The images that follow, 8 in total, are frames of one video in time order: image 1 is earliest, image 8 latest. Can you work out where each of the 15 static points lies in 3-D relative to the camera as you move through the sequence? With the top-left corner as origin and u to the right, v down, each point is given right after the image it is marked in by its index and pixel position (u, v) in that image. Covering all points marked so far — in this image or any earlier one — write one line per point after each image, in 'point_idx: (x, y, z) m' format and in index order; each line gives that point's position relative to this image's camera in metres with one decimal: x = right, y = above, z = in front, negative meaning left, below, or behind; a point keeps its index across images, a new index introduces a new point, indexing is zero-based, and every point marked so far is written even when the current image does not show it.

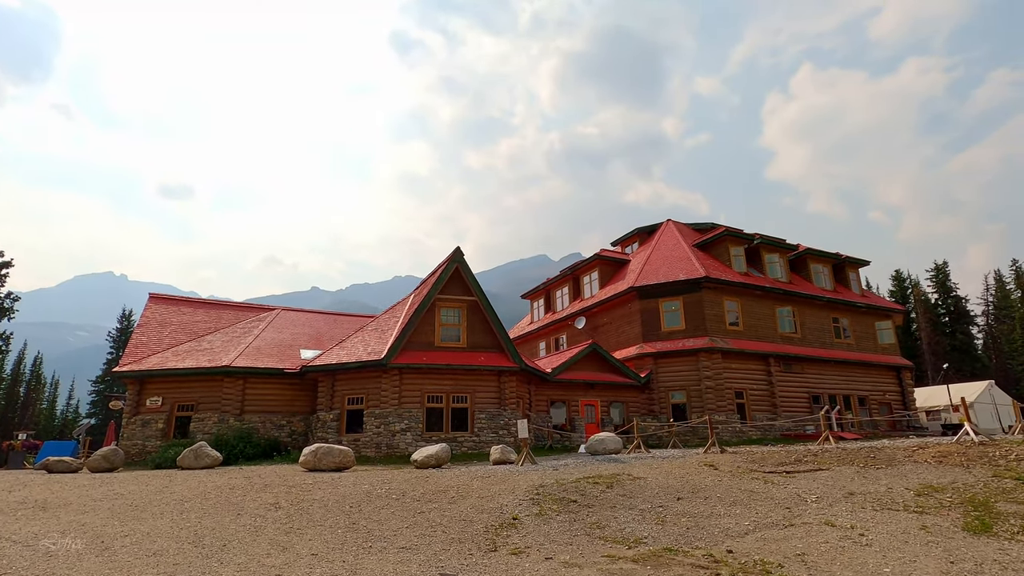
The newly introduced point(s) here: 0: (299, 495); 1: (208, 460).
0: (-4.5, -4.3, +11.6) m
1: (-9.2, -5.2, +16.7) m
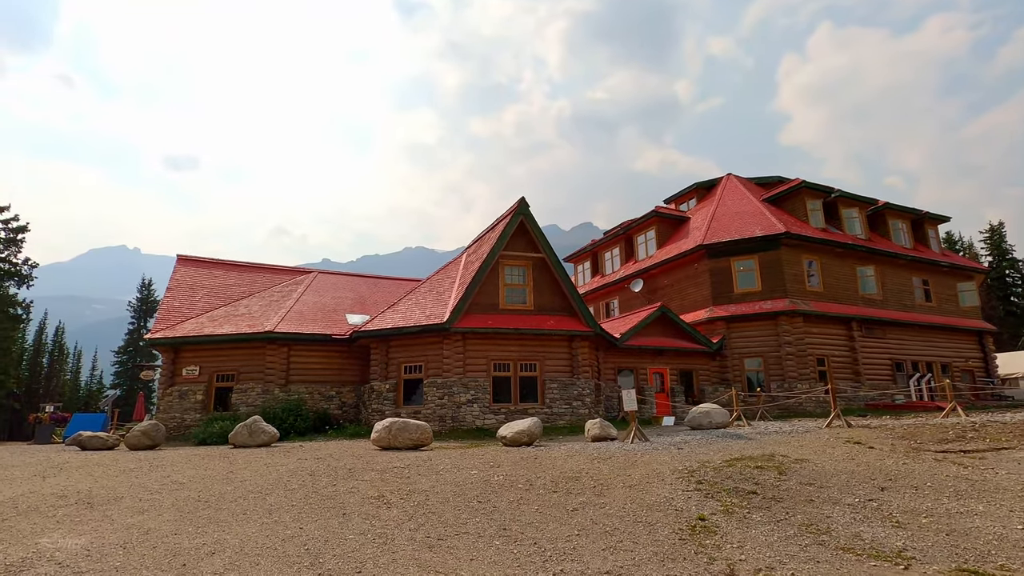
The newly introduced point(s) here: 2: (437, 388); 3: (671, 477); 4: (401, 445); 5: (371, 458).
0: (-1.8, -3.3, +9.2) m
1: (-6.4, -3.9, +14.4) m
2: (-2.6, -3.6, +19.9) m
3: (+2.8, -3.4, +9.9) m
4: (-2.8, -3.9, +13.9) m
5: (-3.1, -3.7, +12.1) m
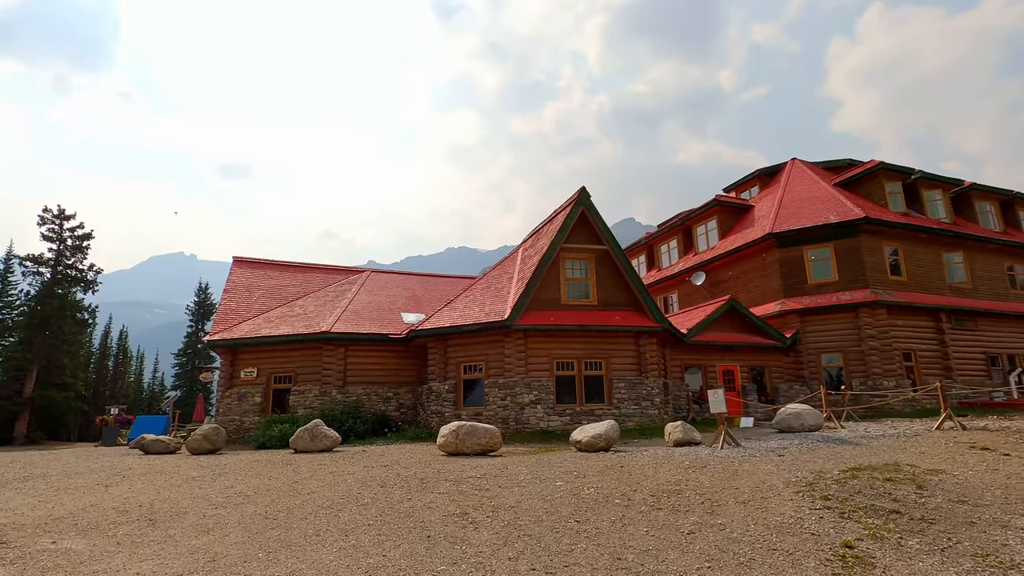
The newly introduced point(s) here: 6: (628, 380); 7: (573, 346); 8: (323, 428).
0: (-0.4, -3.1, +8.2) m
1: (-4.6, -3.8, +13.8) m
2: (-0.4, -3.4, +19.0) m
3: (+4.3, -3.1, +8.6) m
4: (-1.0, -3.8, +13.0) m
5: (-1.5, -3.6, +11.2) m
6: (+4.1, -3.3, +19.7) m
7: (+2.2, -2.1, +19.7) m
8: (-4.8, -3.6, +14.0) m
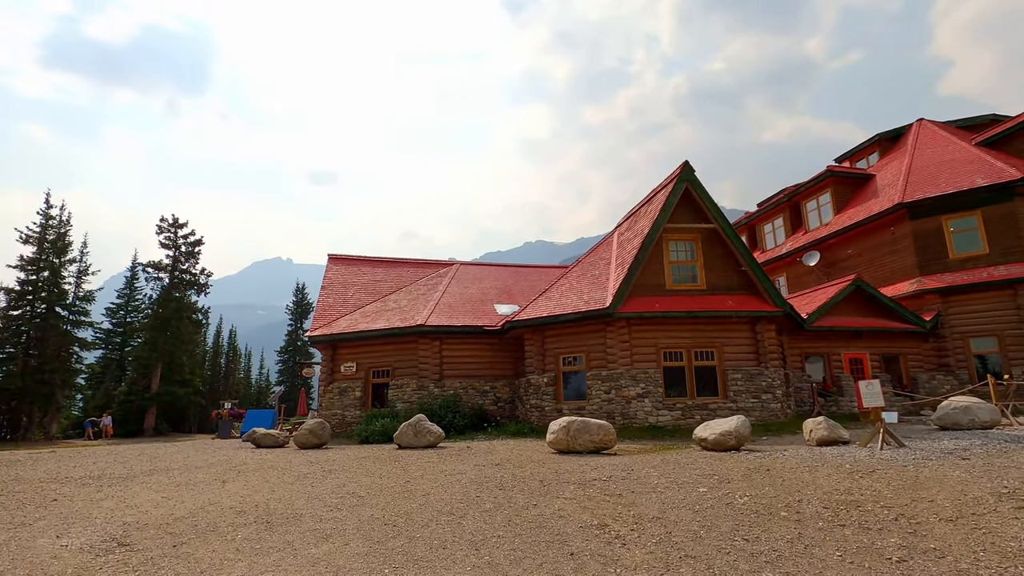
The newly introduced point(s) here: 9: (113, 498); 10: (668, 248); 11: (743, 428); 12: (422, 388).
0: (+1.4, -2.8, +7.2) m
1: (-2.0, -3.6, +13.3) m
2: (+2.9, -3.0, +17.8) m
3: (+6.1, -2.7, +6.9) m
4: (+1.5, -3.5, +12.0) m
5: (+0.8, -3.3, +10.3) m
6: (+7.5, -2.7, +17.9) m
7: (+5.5, -1.5, +18.1) m
8: (-2.1, -3.3, +13.5) m
9: (-5.9, -3.1, +8.2) m
10: (+5.4, +1.4, +19.4) m
11: (+4.9, -3.0, +11.8) m
12: (-3.2, -3.6, +19.8) m
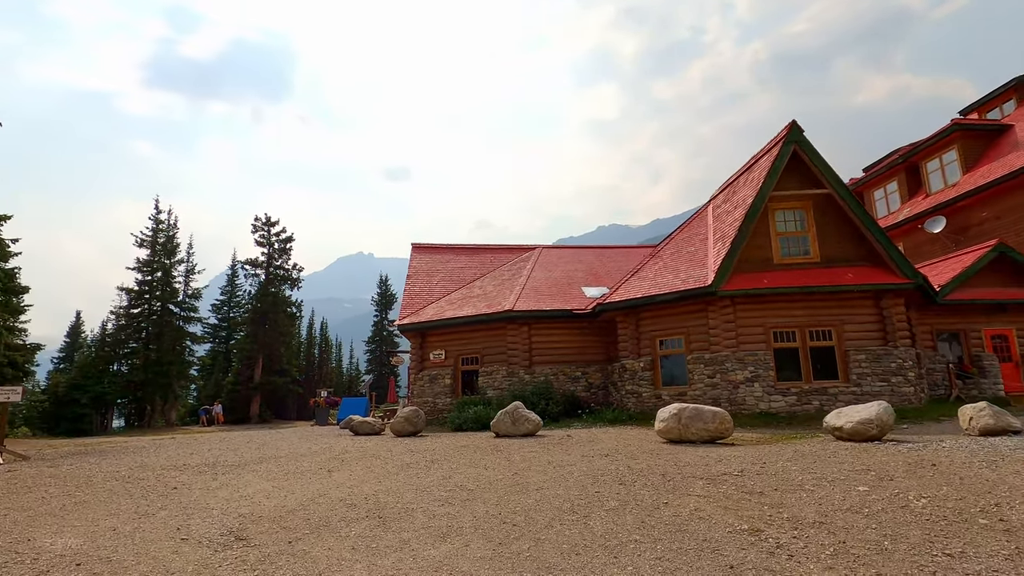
0: (+2.8, -2.5, +6.2) m
1: (+0.4, -3.2, +12.8) m
2: (+5.8, -2.3, +16.6) m
3: (+7.5, -2.2, +5.3) m
4: (+3.6, -3.0, +11.0) m
5: (+2.7, -2.8, +9.4) m
6: (+10.3, -1.8, +16.0) m
7: (+8.4, -0.7, +16.5) m
8: (+0.3, -2.9, +13.0) m
9: (-4.2, -3.0, +8.2) m
10: (+8.3, +2.2, +17.7) m
11: (+6.9, -2.4, +10.3) m
12: (0.0, -3.0, +19.3) m
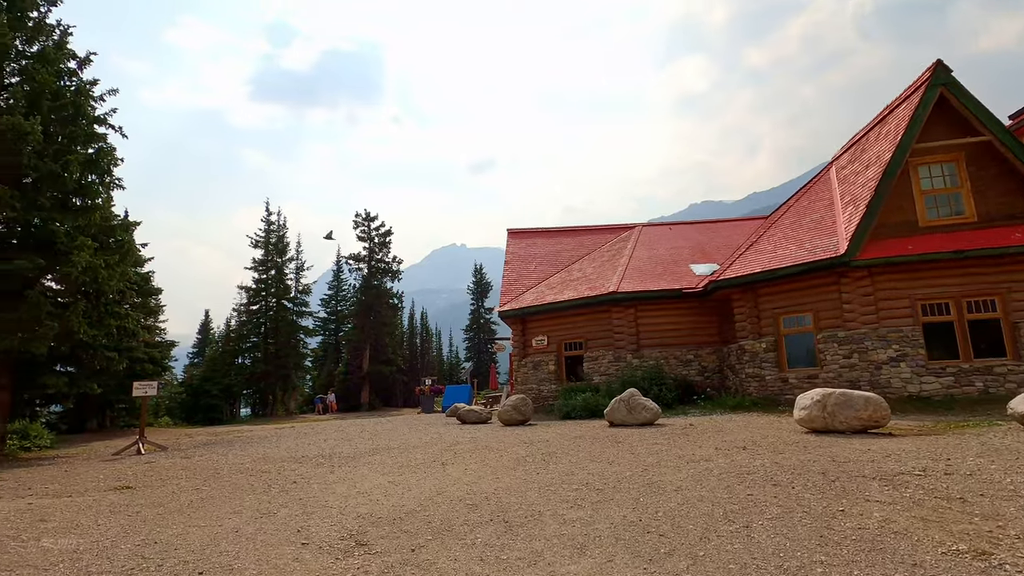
0: (+4.2, -2.1, +5.0) m
1: (+2.8, -2.7, +11.8) m
2: (+8.7, -1.5, +14.7) m
3: (+8.6, -1.6, +3.3) m
4: (+5.7, -2.4, +9.5) m
5: (+4.6, -2.4, +8.1) m
6: (+13.1, -0.8, +13.4) m
7: (+11.2, +0.2, +14.2) m
8: (+2.8, -2.4, +12.1) m
9: (-2.4, -2.8, +8.1) m
10: (+11.2, +3.2, +15.3) m
11: (+8.9, -1.7, +8.3) m
12: (+3.5, -2.4, +18.4) m
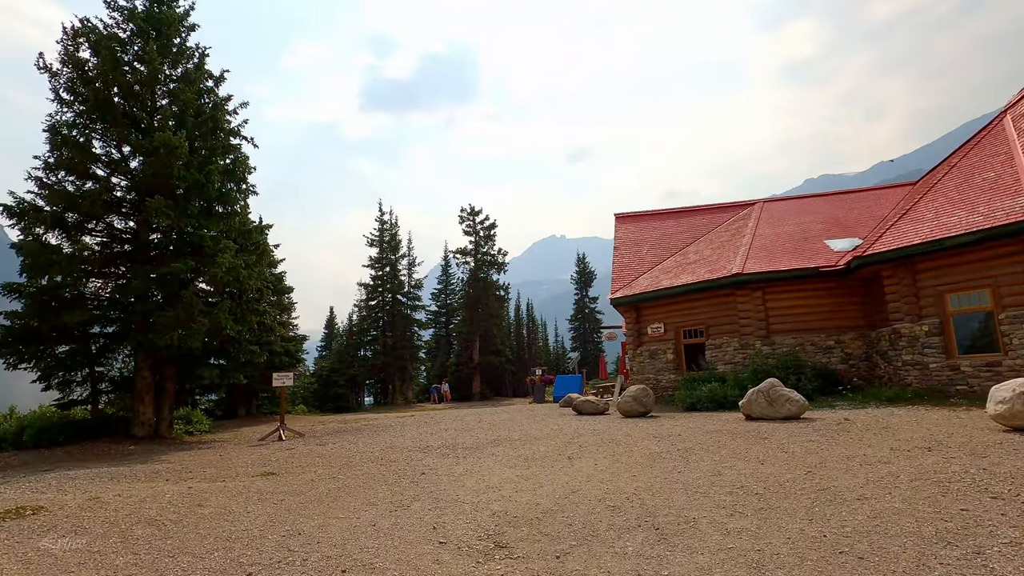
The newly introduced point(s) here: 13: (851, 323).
0: (+5.3, -1.8, +3.6) m
1: (+5.3, -2.3, +10.6) m
2: (+11.6, -0.8, +12.3) m
3: (+9.3, -1.2, +1.1) m
4: (+7.7, -1.9, +7.8) m
5: (+6.3, -2.0, +6.6) m
6: (+15.6, 0.0, +10.2) m
7: (+13.9, +0.9, +11.3) m
8: (+5.3, -2.0, +10.8) m
9: (-0.6, -2.6, +7.8) m
10: (+13.9, +3.9, +12.3) m
11: (+10.5, -1.1, +6.0) m
12: (+7.2, -1.8, +16.9) m
13: (+10.1, -1.0, +16.4) m
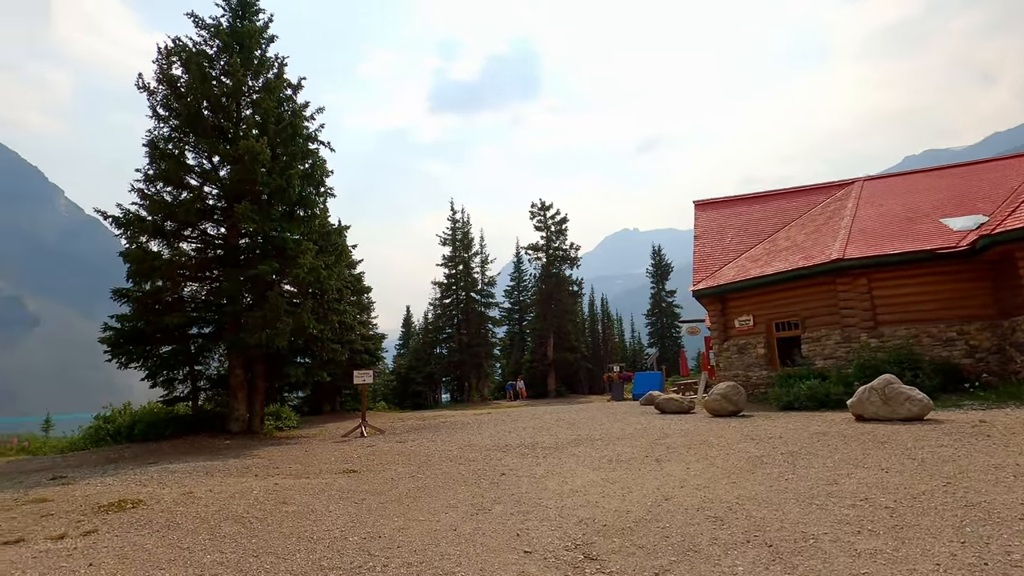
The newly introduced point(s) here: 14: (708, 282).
0: (+5.9, -1.5, +2.5) m
1: (+6.7, -2.0, +9.4) m
2: (+13.1, -0.4, +10.3) m
3: (+9.5, -0.9, -0.5) m
4: (+8.8, -1.6, +6.3) m
5: (+7.2, -1.7, +5.4) m
6: (+16.9, +0.5, +7.7) m
7: (+15.2, +1.4, +9.0) m
8: (+6.7, -1.7, +9.7) m
9: (+0.6, -2.5, +7.5) m
10: (+15.4, +4.4, +10.0) m
11: (+11.3, -0.8, +4.2) m
12: (+9.4, -1.4, +15.4) m
13: (+12.2, -0.6, +14.6) m
14: (+6.8, +0.2, +19.4) m
